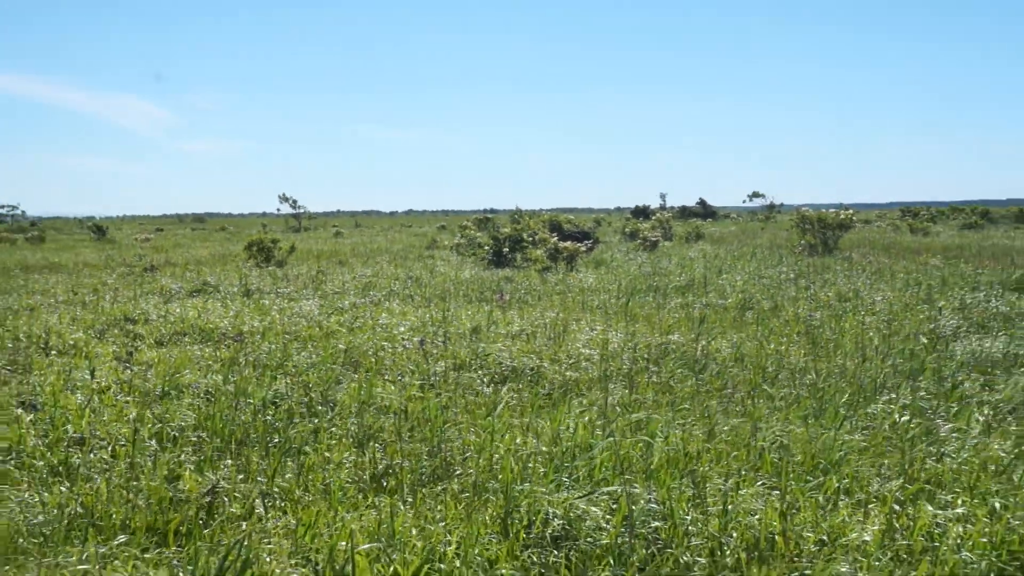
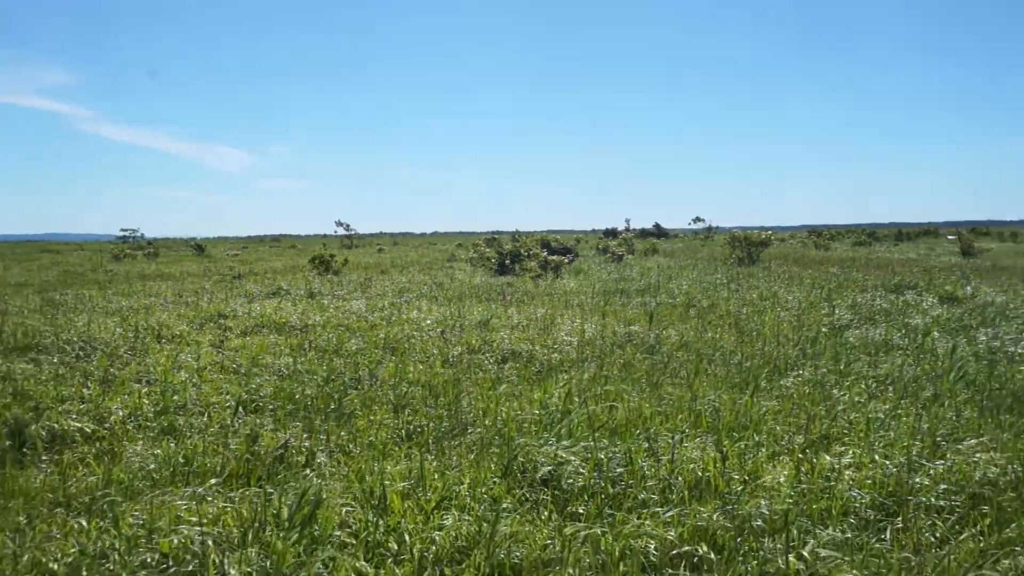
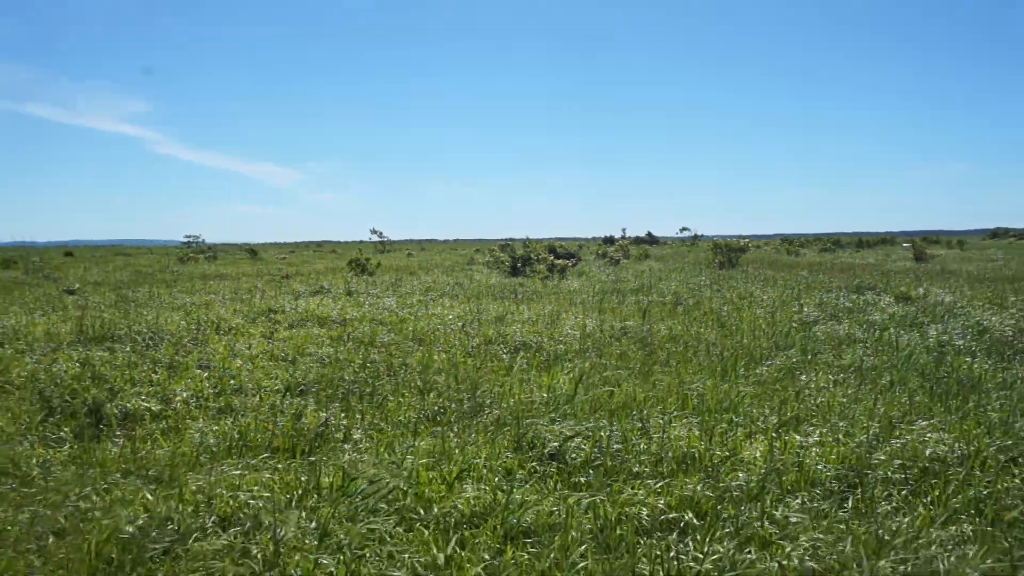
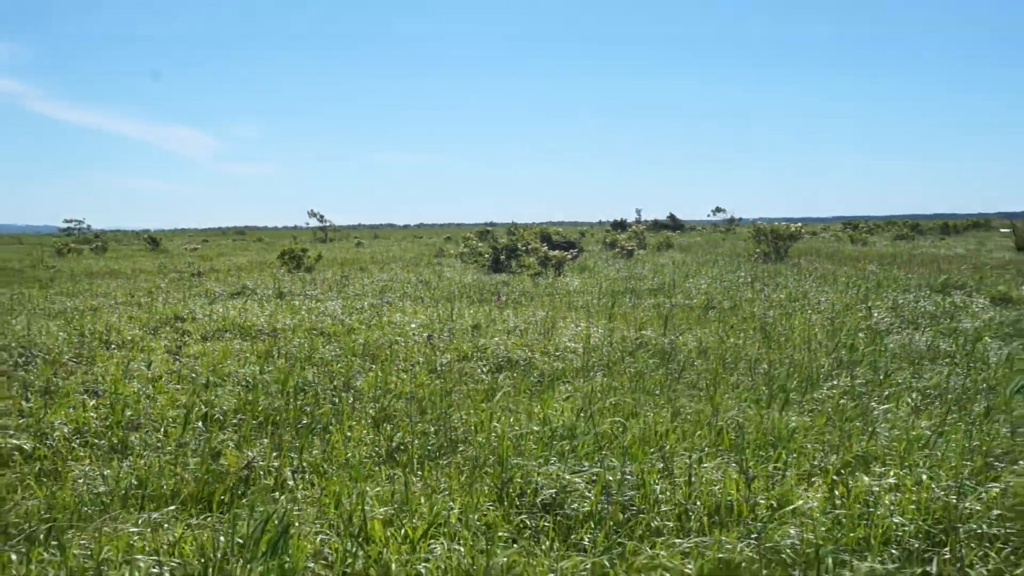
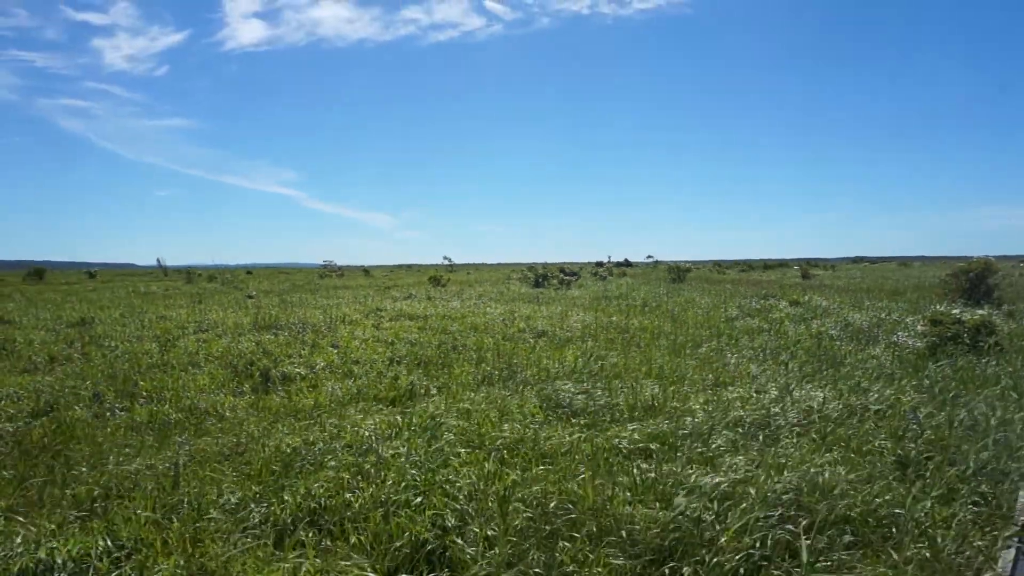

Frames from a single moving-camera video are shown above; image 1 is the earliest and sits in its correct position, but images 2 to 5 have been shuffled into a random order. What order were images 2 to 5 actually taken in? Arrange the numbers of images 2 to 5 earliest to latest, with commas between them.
4, 2, 3, 5
